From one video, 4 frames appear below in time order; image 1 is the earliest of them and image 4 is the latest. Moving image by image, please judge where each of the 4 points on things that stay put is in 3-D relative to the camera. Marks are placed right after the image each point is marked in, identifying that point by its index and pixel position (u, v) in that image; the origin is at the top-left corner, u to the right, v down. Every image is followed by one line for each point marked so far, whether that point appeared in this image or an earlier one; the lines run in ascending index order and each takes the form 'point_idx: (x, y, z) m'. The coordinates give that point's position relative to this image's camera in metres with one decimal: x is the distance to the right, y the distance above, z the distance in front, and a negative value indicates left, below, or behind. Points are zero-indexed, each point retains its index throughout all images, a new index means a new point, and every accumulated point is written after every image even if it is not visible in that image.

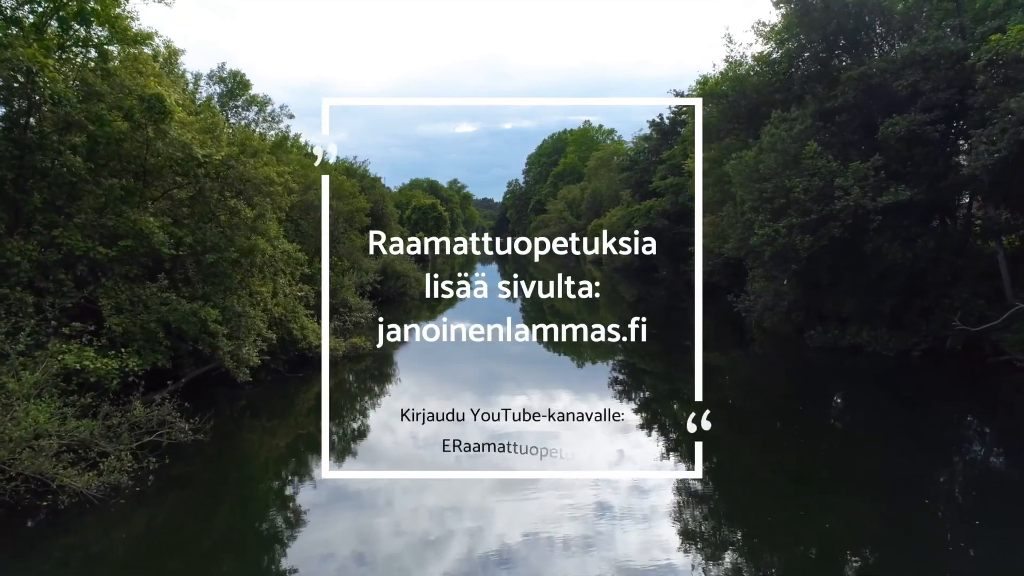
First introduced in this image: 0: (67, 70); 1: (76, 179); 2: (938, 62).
0: (-5.8, +2.8, +9.4) m
1: (-5.5, +1.4, +9.2) m
2: (+7.6, +4.0, +12.9) m
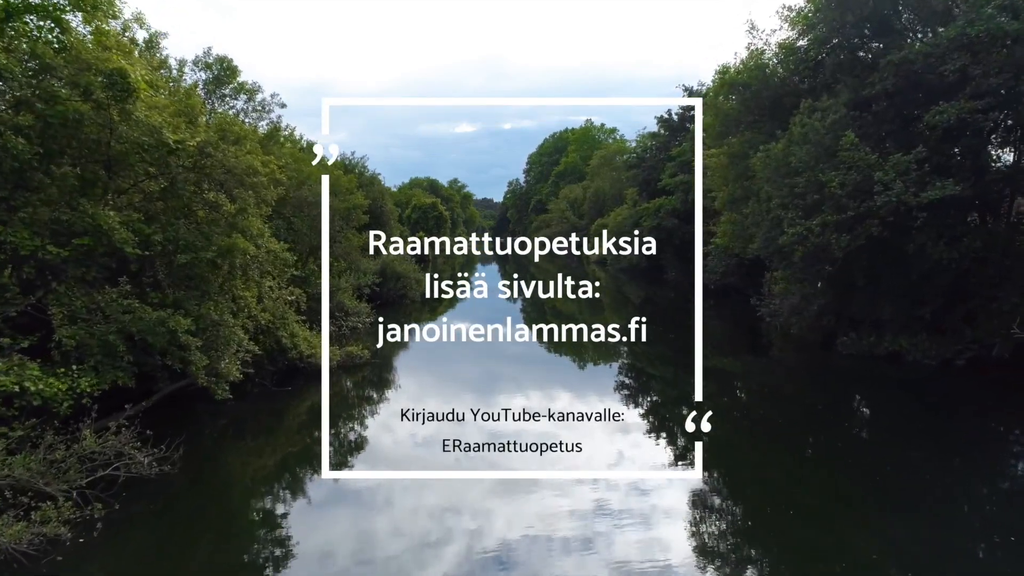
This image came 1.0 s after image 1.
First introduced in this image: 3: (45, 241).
0: (-5.6, +2.8, +8.5) m
1: (-5.4, +1.3, +8.3) m
2: (+7.7, +4.0, +12.0) m
3: (-5.1, +0.5, +8.1) m
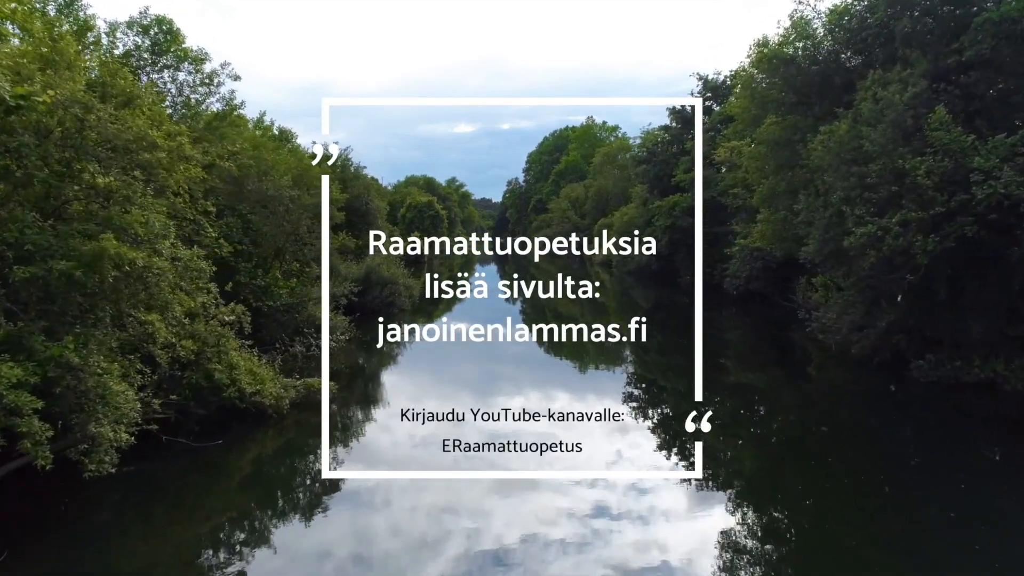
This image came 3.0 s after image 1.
0: (-5.6, +2.6, +6.5) m
1: (-5.3, +1.2, +6.2) m
2: (+7.7, +3.8, +10.0) m
3: (-5.0, +0.4, +6.1) m
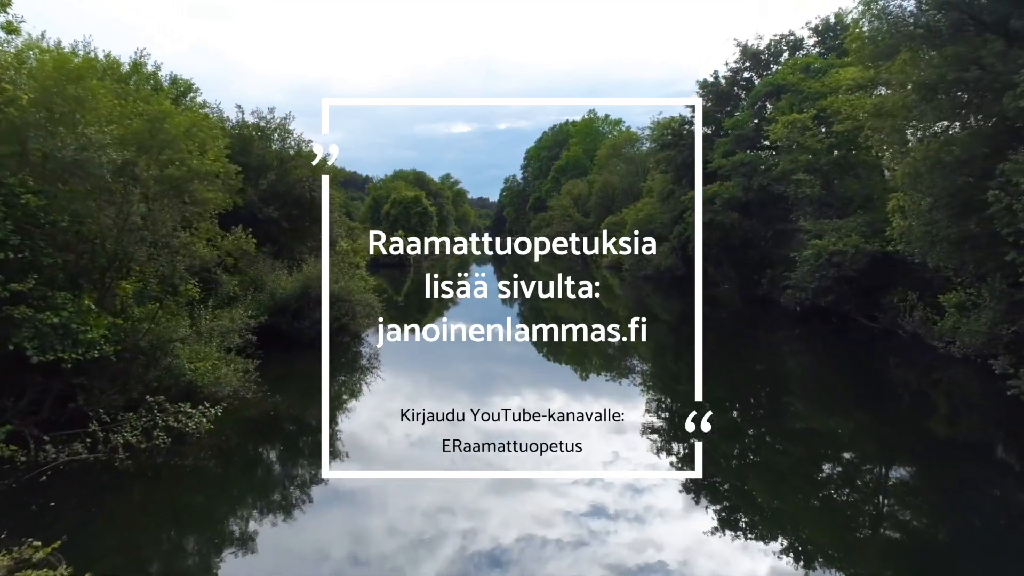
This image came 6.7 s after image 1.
0: (-5.4, +2.6, +5.5) m
1: (-5.2, +1.1, +5.3) m
2: (+7.9, +3.7, +9.0) m
3: (-4.9, +0.3, +5.1) m
